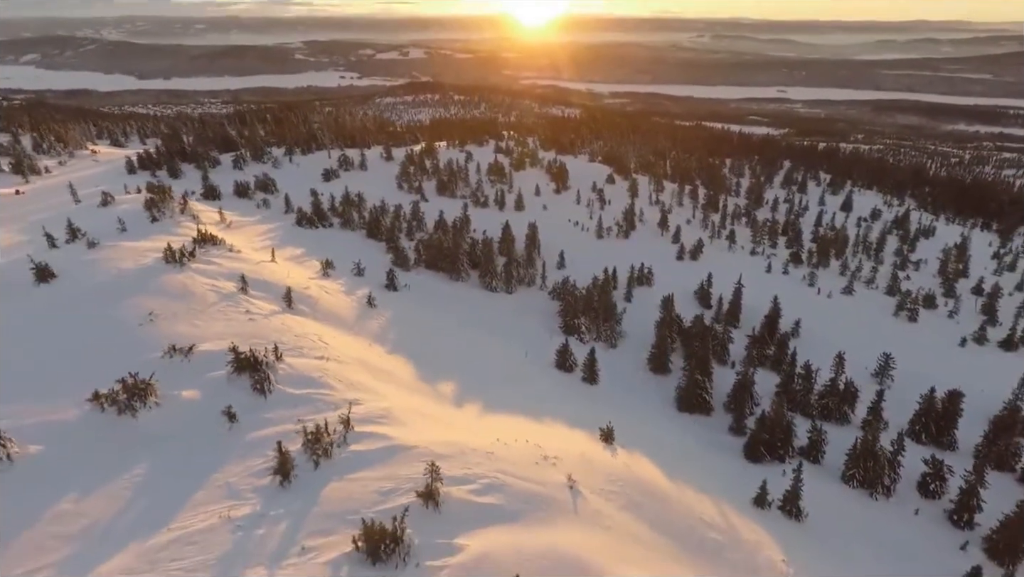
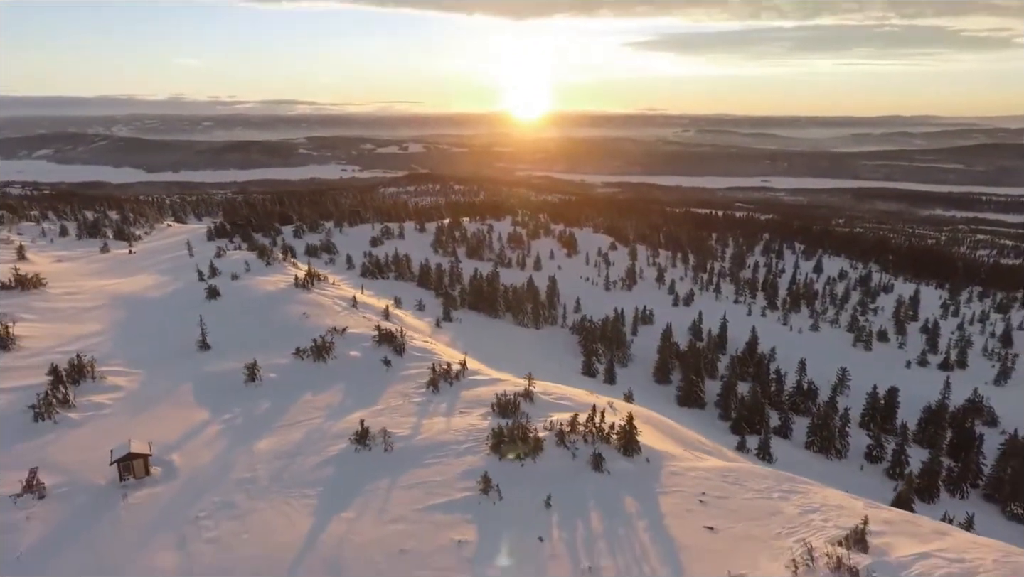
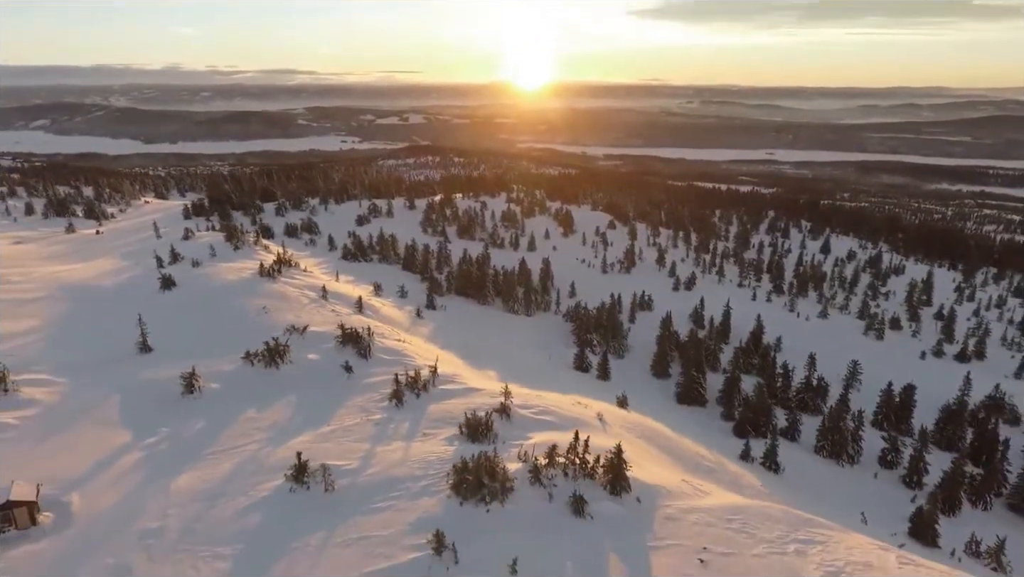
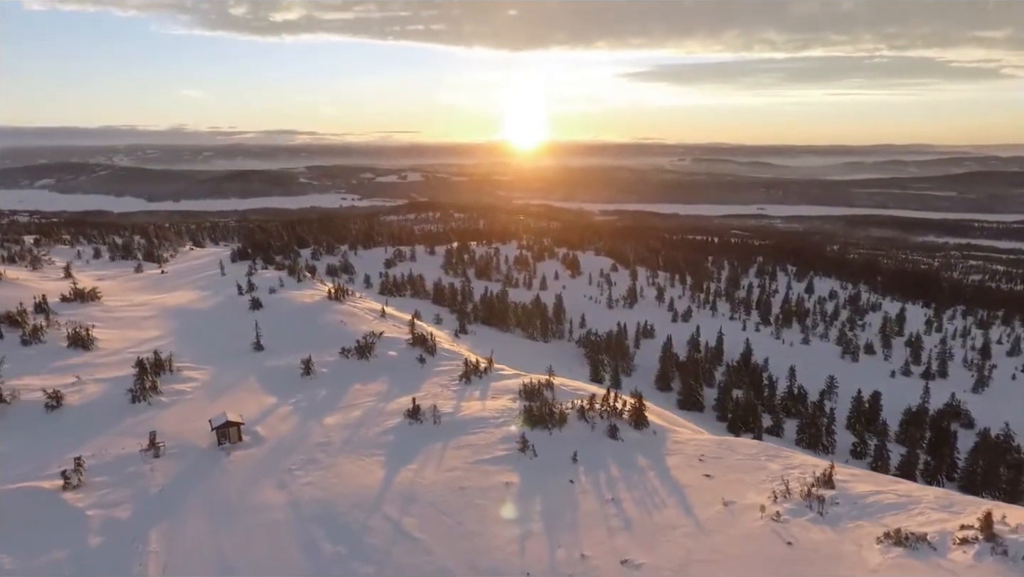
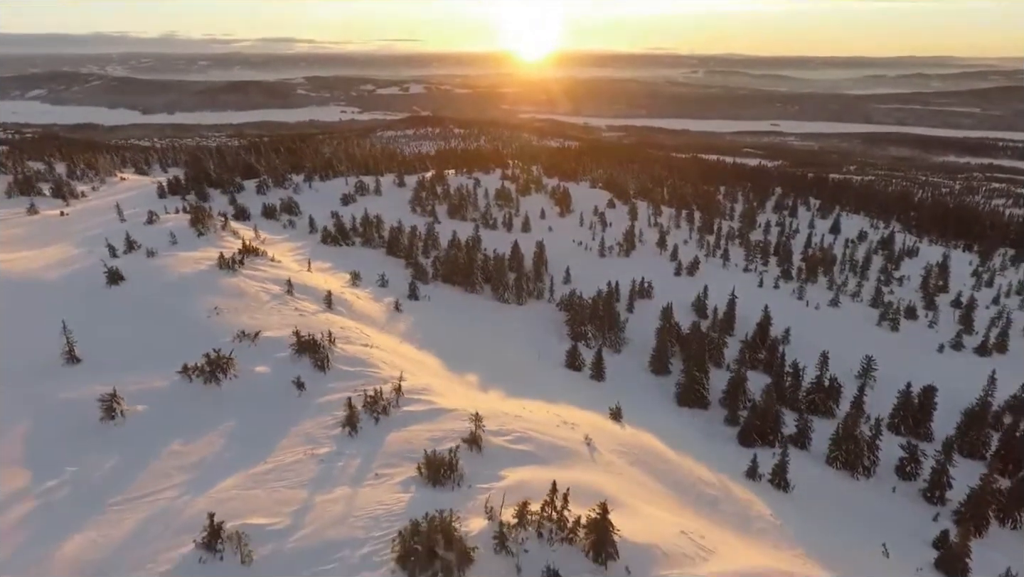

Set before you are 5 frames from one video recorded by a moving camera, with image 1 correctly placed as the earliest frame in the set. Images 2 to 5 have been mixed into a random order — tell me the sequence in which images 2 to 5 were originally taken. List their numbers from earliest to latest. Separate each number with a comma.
5, 3, 2, 4
